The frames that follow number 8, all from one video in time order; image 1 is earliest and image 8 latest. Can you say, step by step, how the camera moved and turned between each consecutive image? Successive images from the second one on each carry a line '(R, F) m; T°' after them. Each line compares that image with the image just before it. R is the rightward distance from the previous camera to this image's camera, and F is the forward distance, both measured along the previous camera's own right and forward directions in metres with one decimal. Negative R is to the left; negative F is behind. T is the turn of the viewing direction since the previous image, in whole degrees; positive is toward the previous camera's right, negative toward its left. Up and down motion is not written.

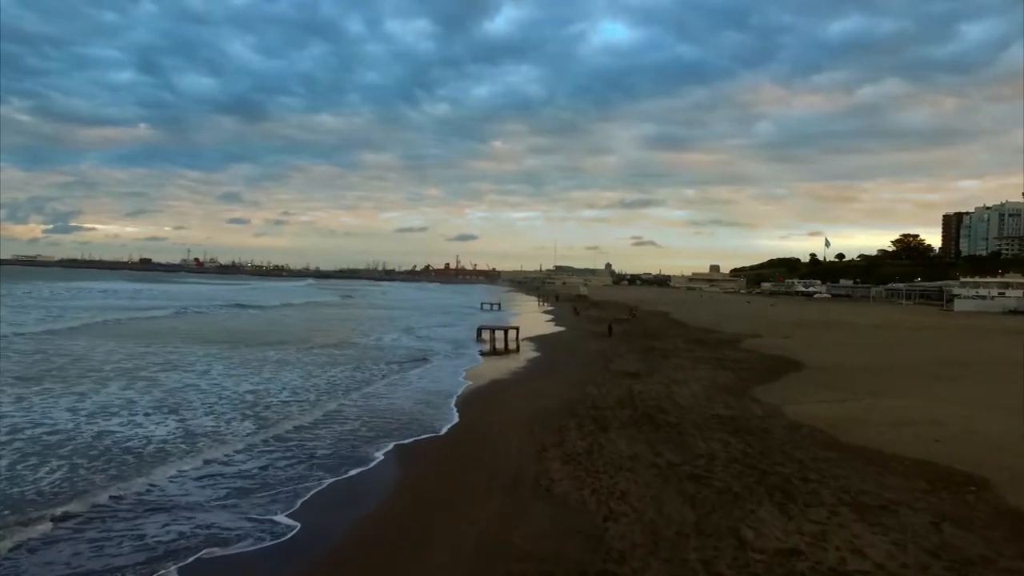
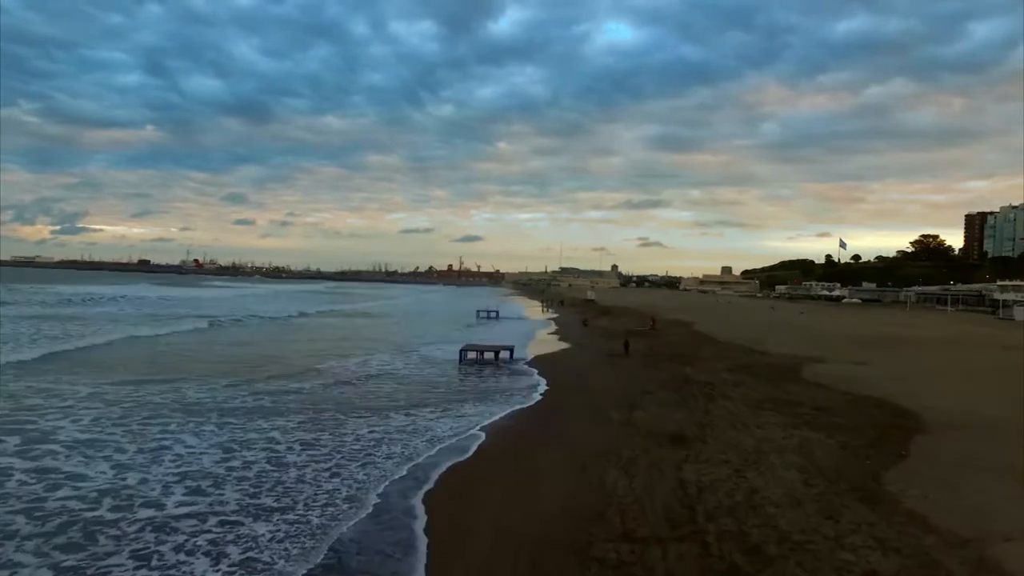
(+0.3, +4.7) m; 0°
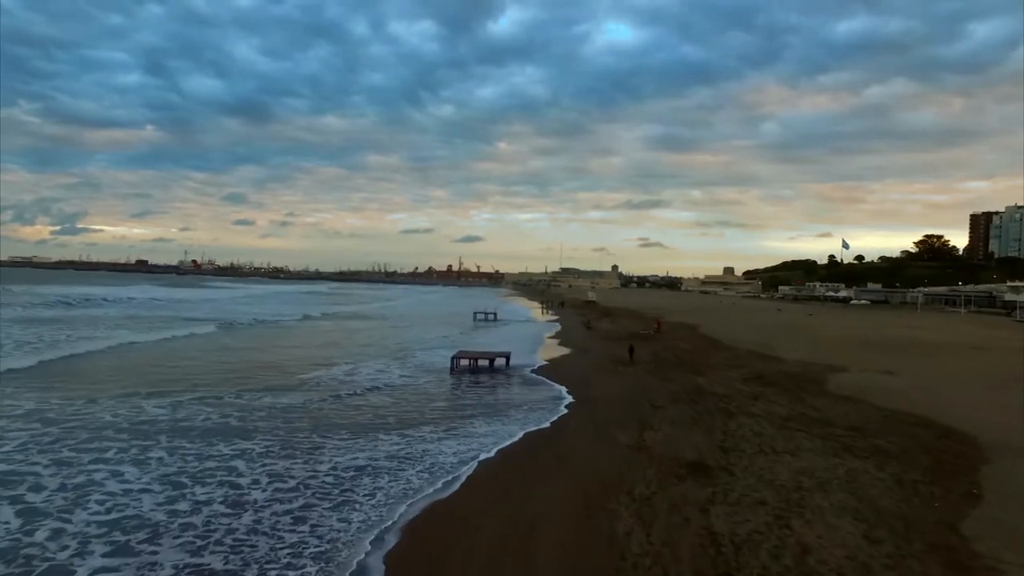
(+0.1, +1.4) m; 0°
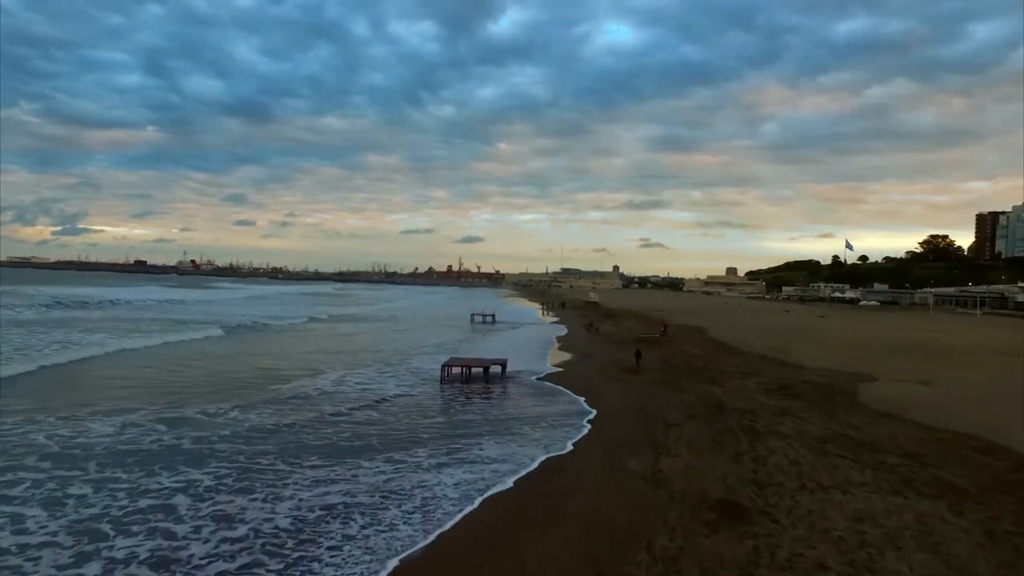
(+0.1, +1.4) m; 0°
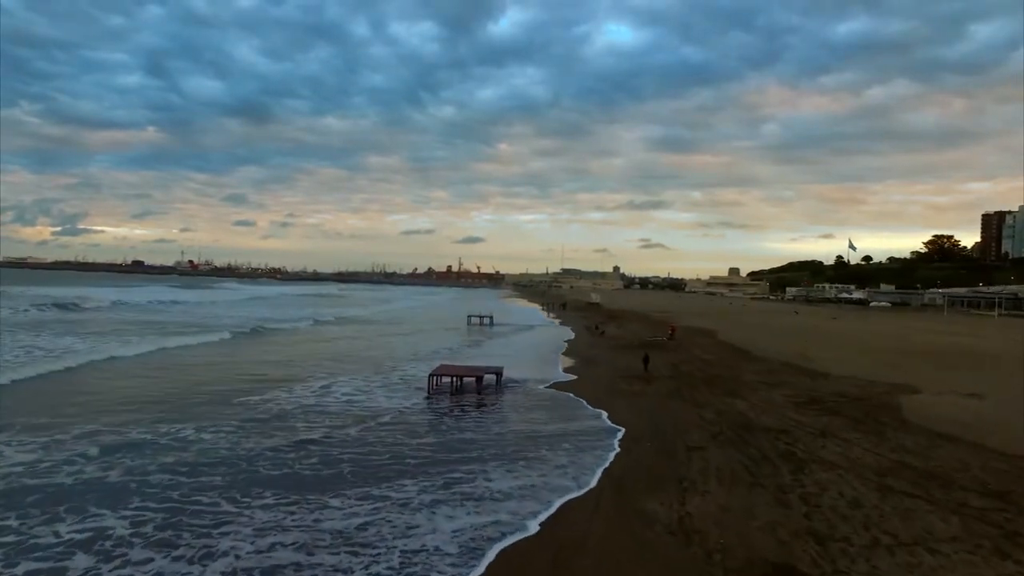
(+0.1, +1.6) m; 0°
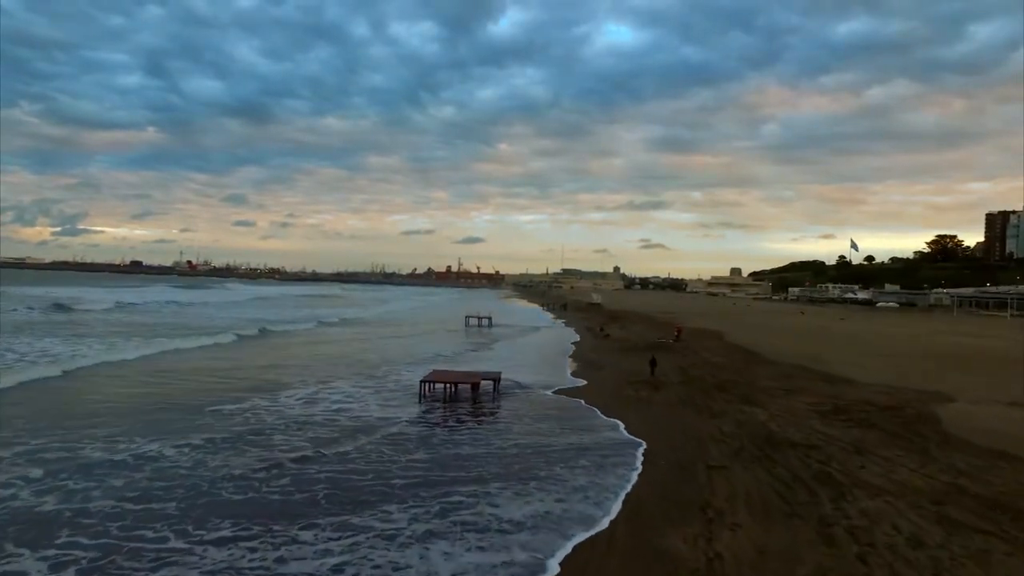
(0.0, +1.0) m; 0°
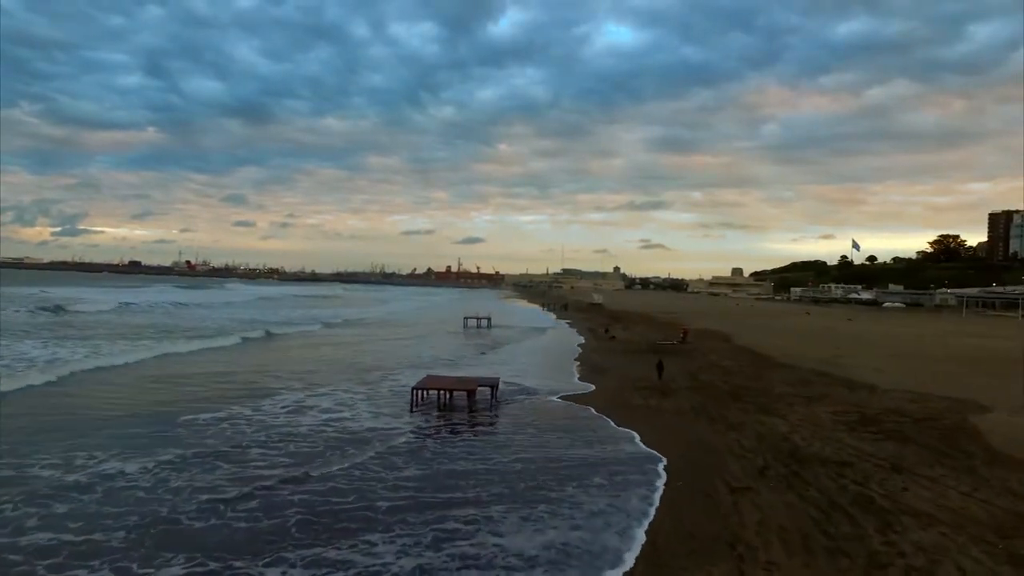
(0.0, +0.9) m; 0°
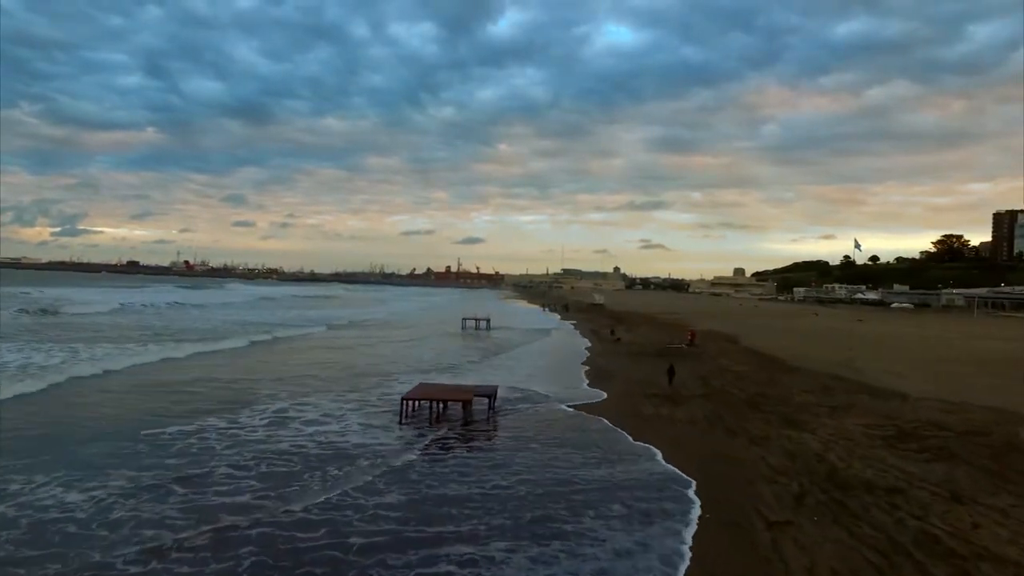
(0.0, +1.0) m; 0°
